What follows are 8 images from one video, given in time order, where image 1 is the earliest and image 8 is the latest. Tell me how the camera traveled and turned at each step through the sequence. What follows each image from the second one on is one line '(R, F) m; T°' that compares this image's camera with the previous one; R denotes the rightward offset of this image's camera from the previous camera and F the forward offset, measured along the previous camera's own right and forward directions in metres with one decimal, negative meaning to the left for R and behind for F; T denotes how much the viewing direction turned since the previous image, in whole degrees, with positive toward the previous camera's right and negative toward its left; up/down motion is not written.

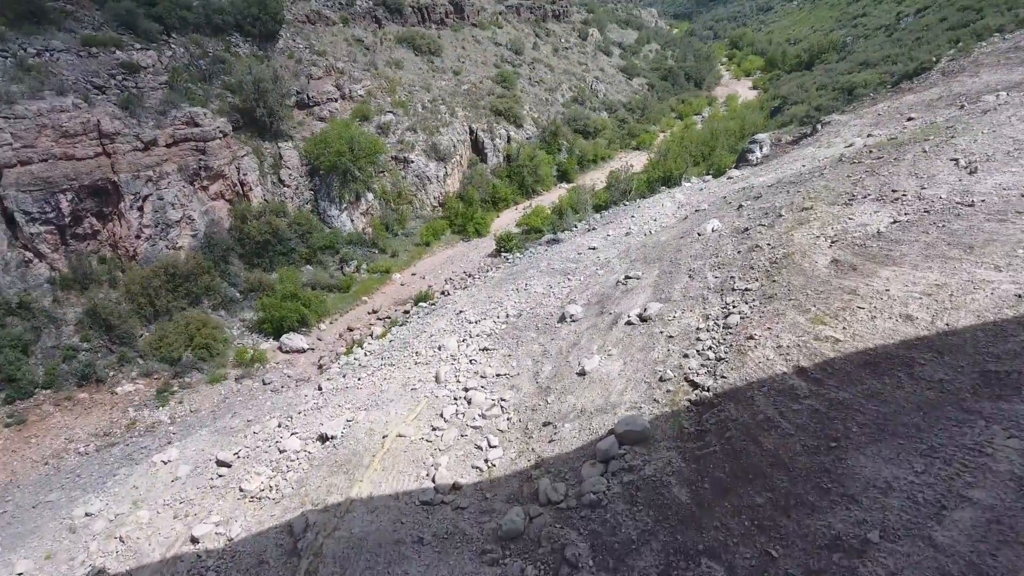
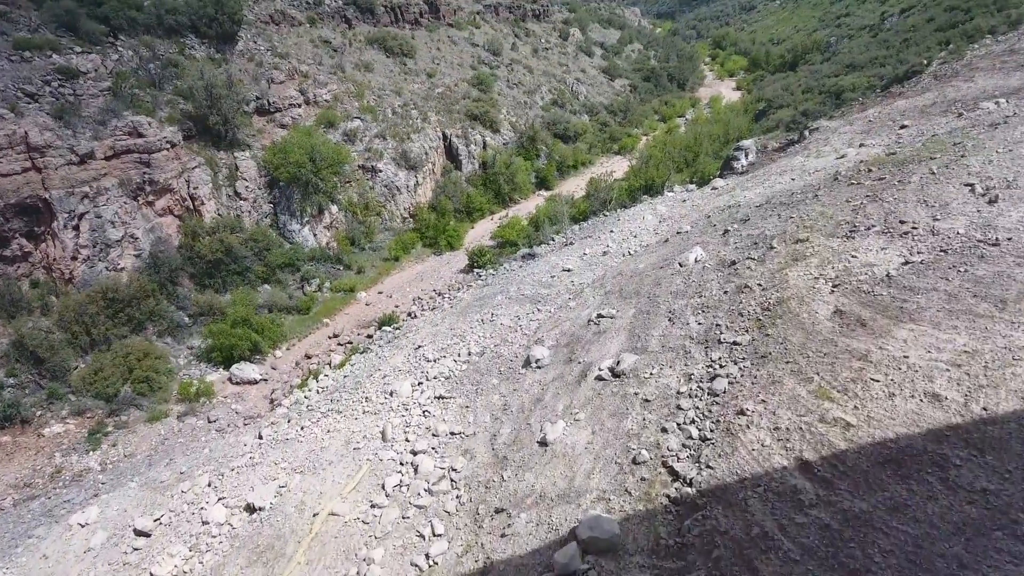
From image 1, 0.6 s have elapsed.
(+0.4, +1.2) m; +1°
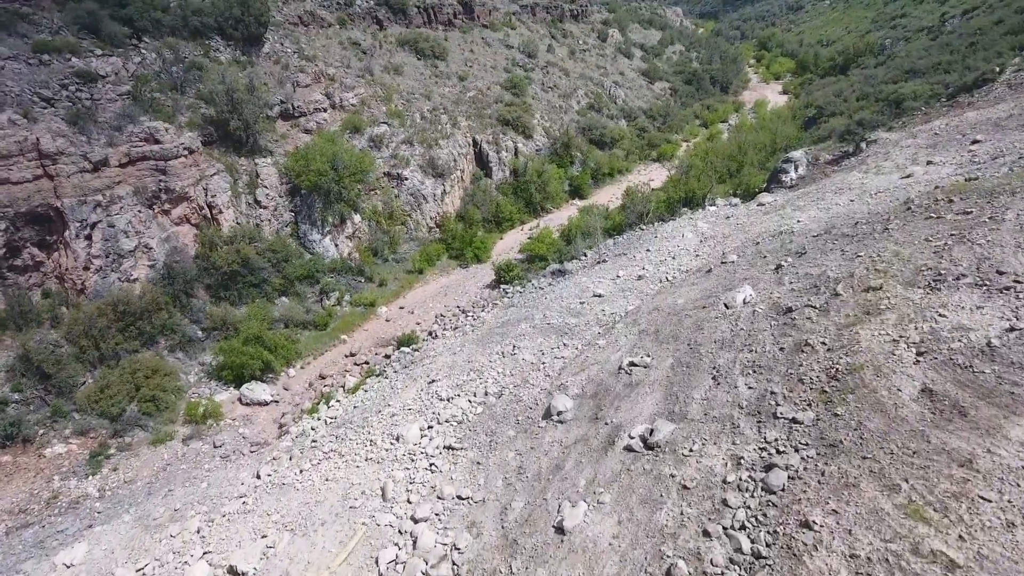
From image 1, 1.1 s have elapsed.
(+0.1, +1.0) m; -3°
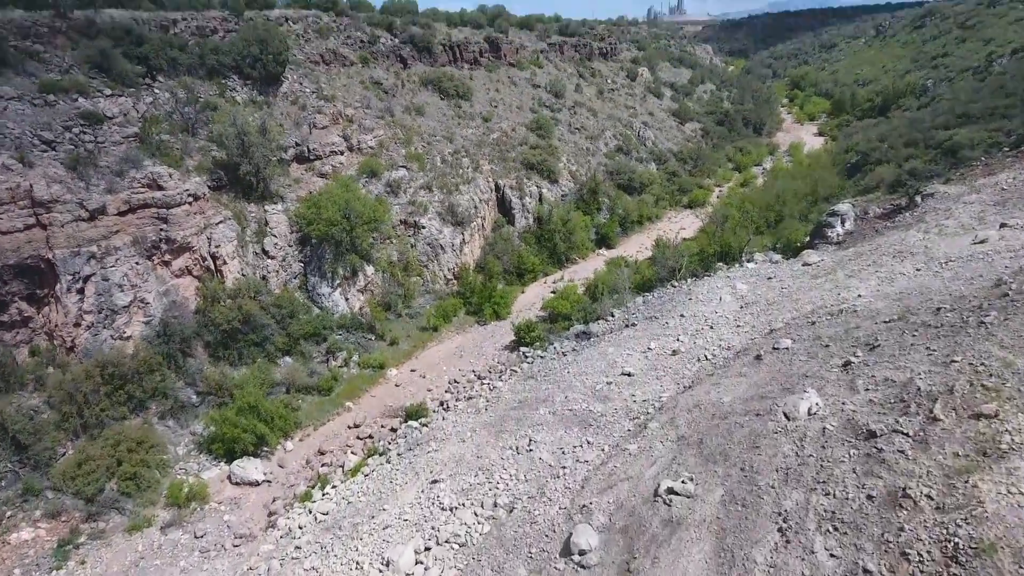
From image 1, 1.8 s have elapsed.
(+0.1, +1.3) m; -2°
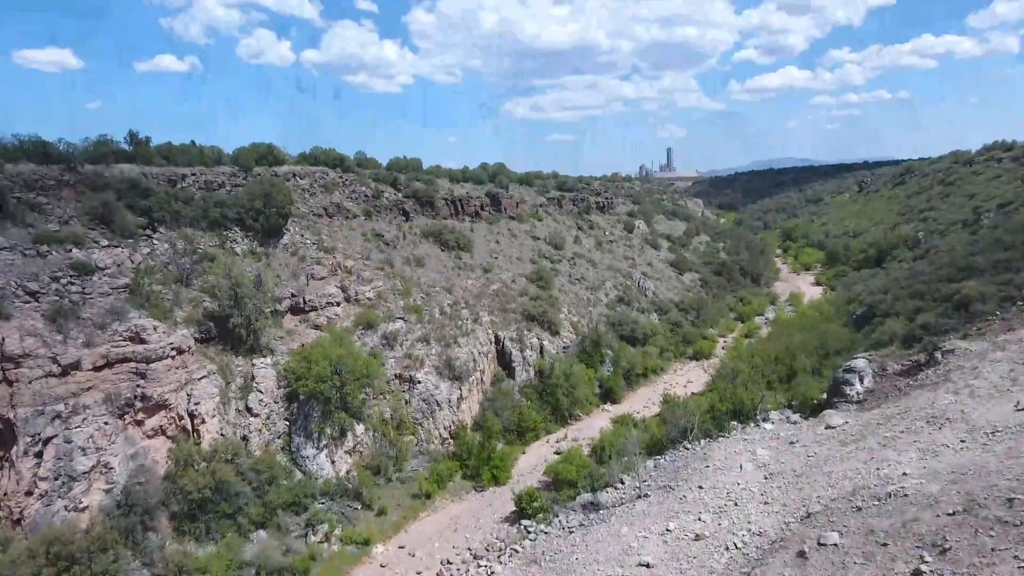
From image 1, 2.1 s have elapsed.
(0.0, +0.9) m; 0°
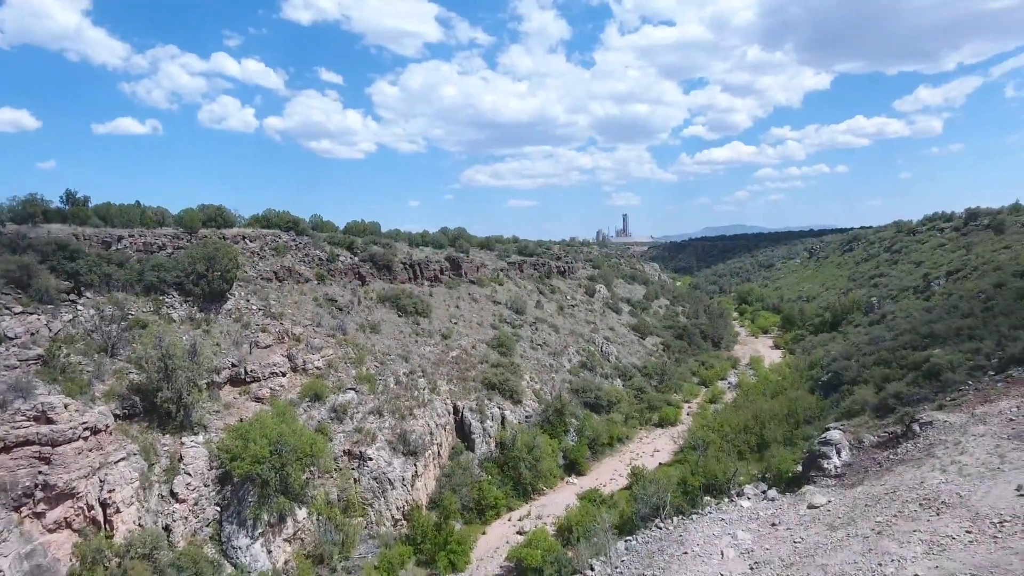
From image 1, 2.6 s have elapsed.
(0.0, +1.0) m; +3°
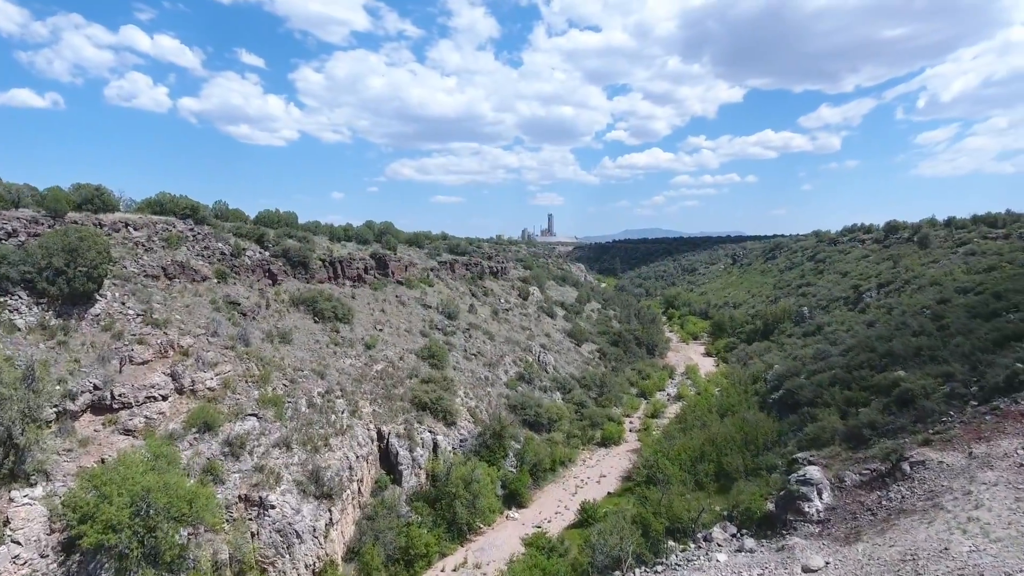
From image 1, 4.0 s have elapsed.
(-0.4, +3.0) m; +7°
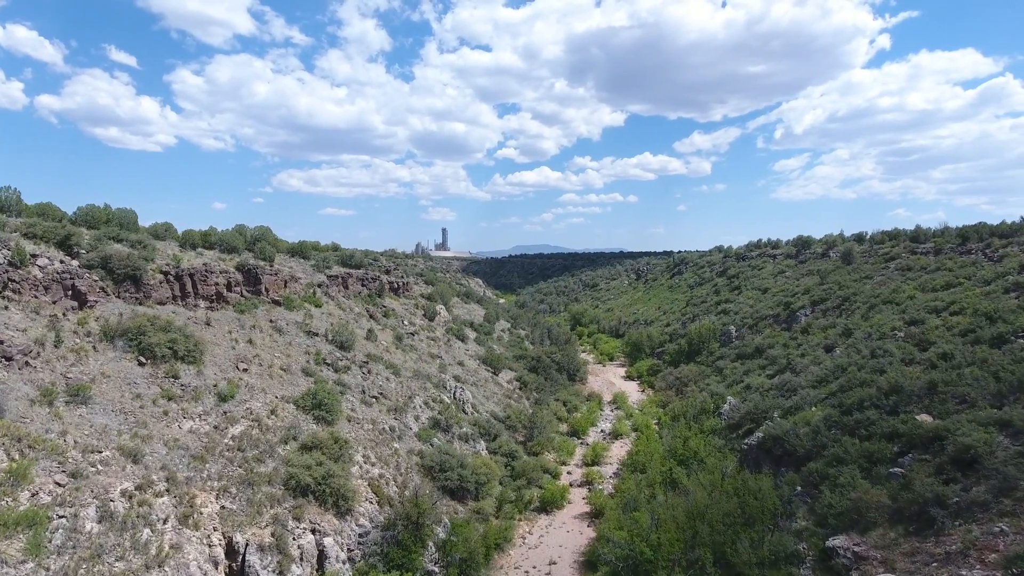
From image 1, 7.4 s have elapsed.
(-0.7, +6.4) m; +9°
